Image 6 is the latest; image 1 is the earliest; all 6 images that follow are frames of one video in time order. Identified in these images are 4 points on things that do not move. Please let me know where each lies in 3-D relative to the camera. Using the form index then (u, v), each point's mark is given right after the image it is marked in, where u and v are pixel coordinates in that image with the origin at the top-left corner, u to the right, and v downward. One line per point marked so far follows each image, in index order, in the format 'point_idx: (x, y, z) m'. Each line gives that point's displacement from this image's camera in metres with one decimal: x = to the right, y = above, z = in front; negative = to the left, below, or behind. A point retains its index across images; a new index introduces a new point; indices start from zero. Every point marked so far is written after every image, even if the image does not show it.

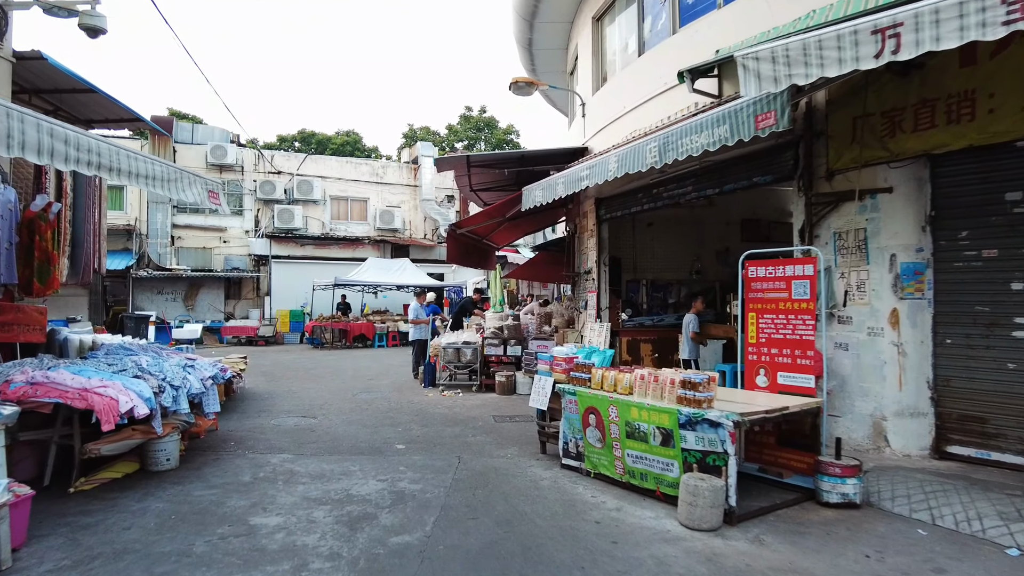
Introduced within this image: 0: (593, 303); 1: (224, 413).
0: (+1.1, -0.2, +8.8) m
1: (-3.3, -1.4, +7.5) m
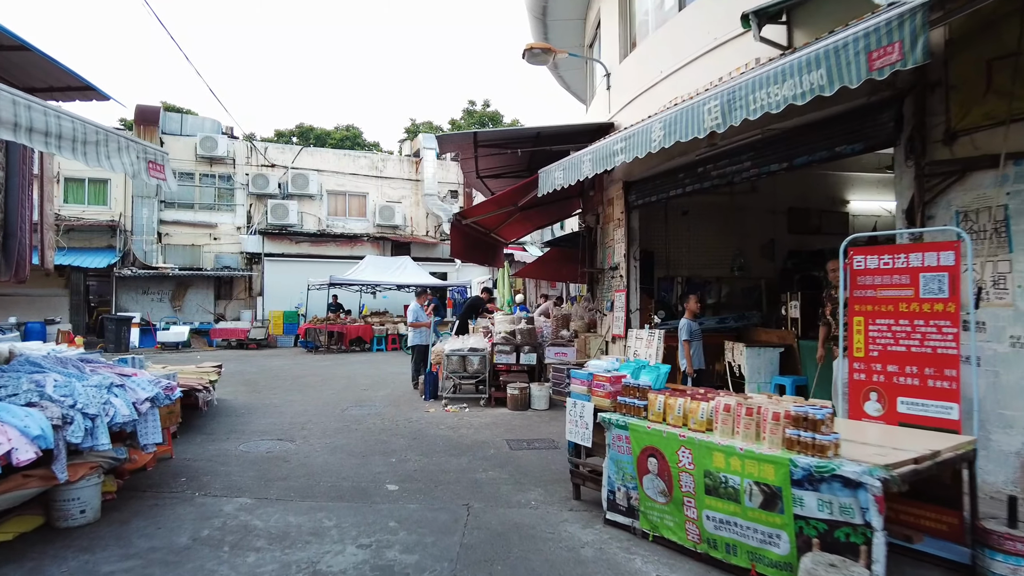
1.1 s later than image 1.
0: (+1.2, -0.2, +7.5) m
1: (-3.1, -1.4, +6.3) m
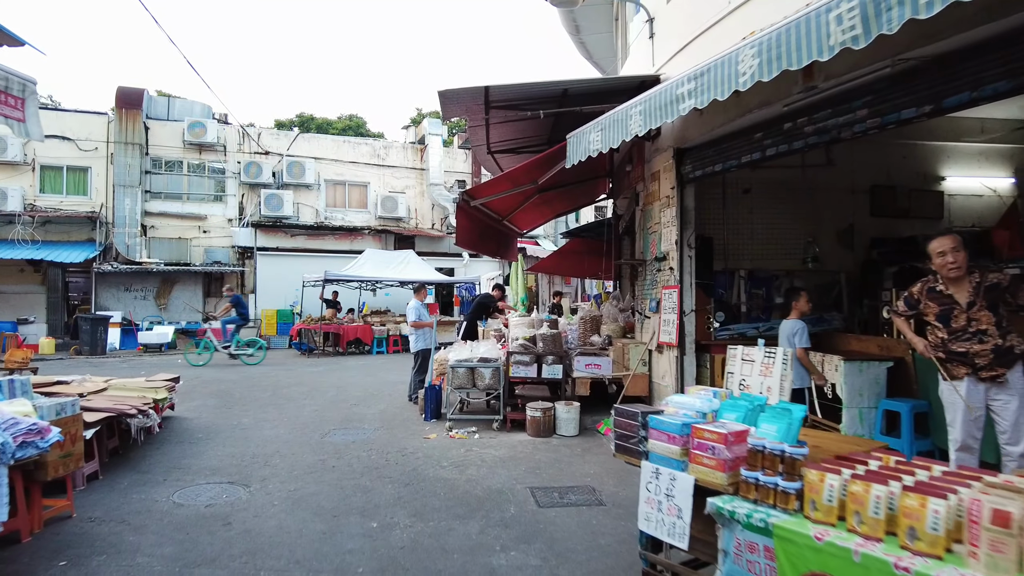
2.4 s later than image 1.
0: (+1.4, -0.2, +6.0) m
1: (-2.9, -1.4, +4.8) m
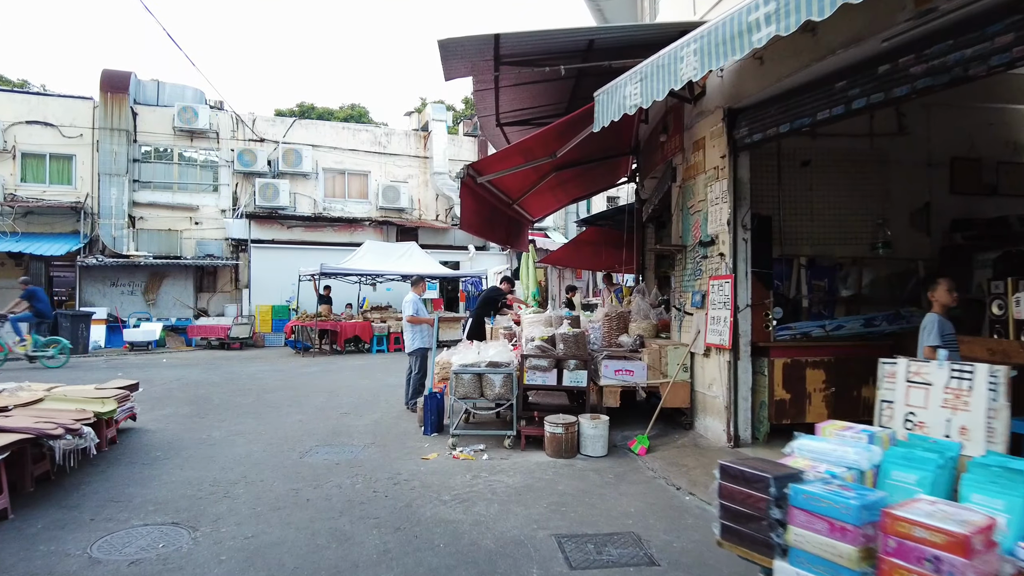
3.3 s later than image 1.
0: (+1.5, -0.1, +4.9) m
1: (-2.8, -1.3, +3.8) m
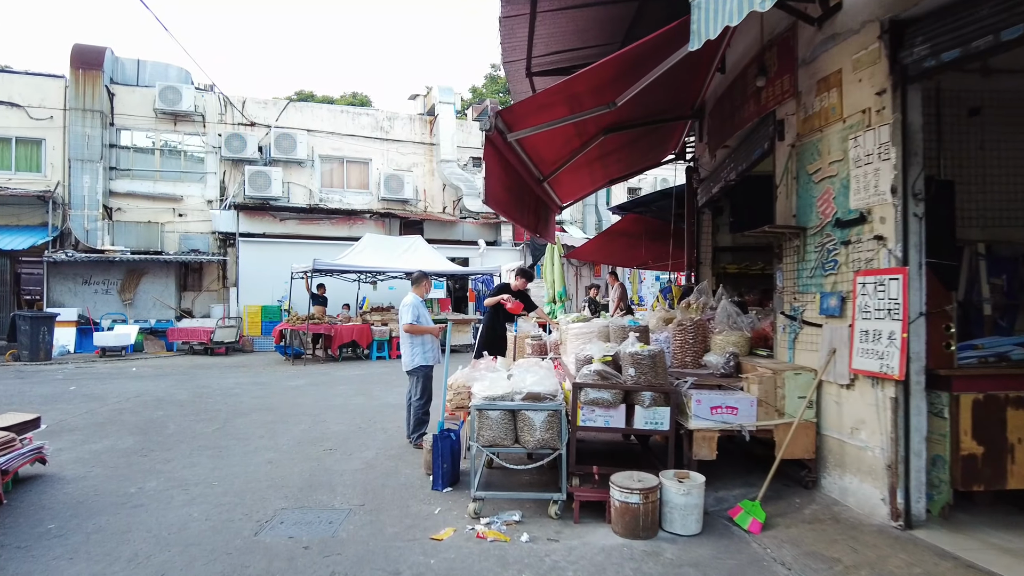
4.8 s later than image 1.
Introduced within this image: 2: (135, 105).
0: (+1.8, -0.1, +3.3) m
1: (-2.6, -1.3, +2.2) m
2: (-9.0, +4.4, +15.7) m
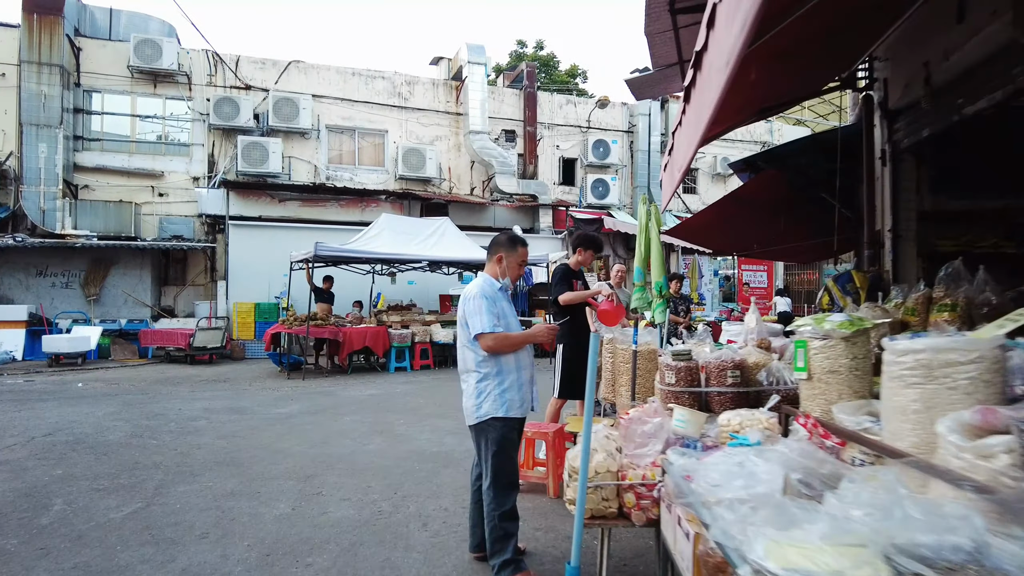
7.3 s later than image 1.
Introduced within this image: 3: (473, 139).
0: (+2.5, 0.0, +0.5) m
1: (-1.9, -1.2, -0.5) m
2: (-8.1, +4.5, +13.1) m
3: (-0.9, +3.4, +15.2) m
